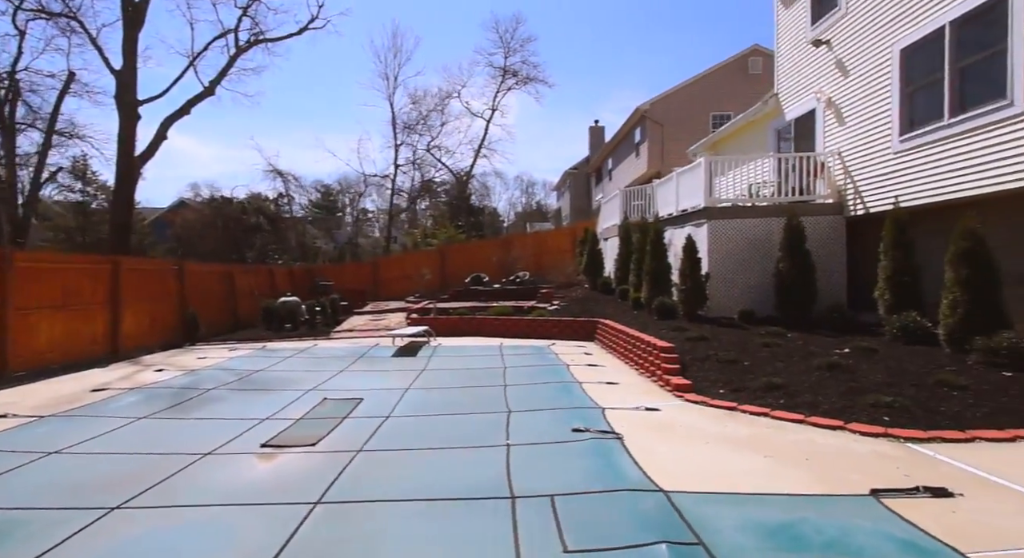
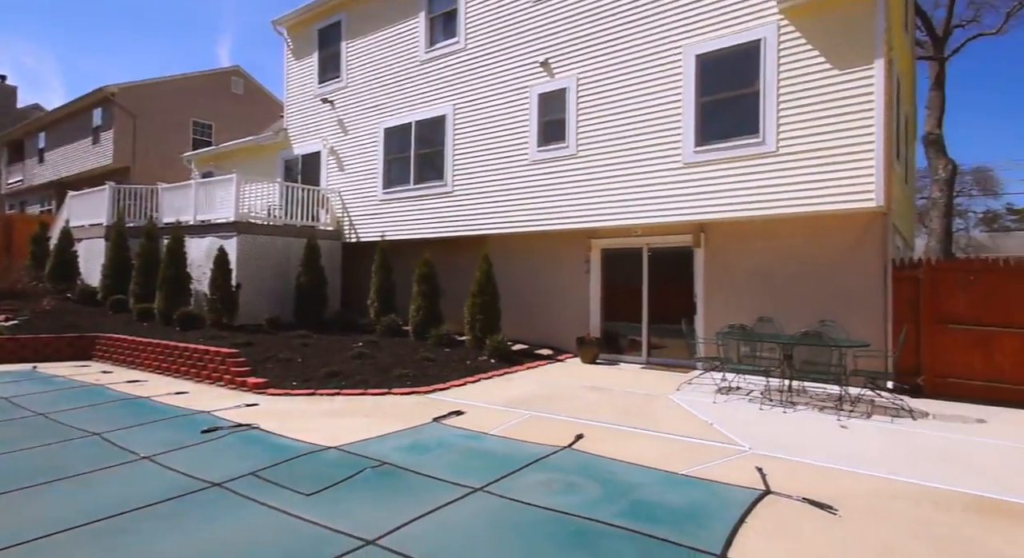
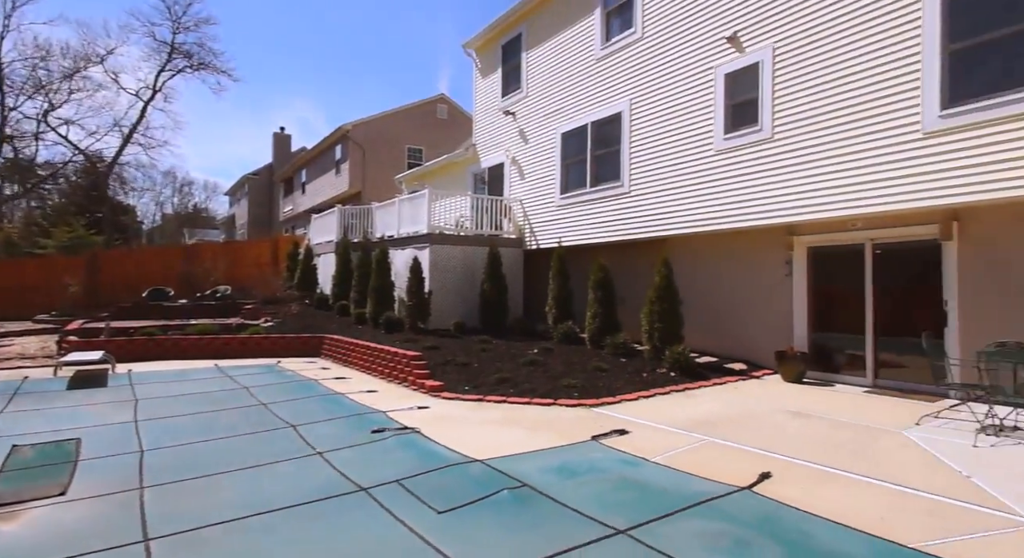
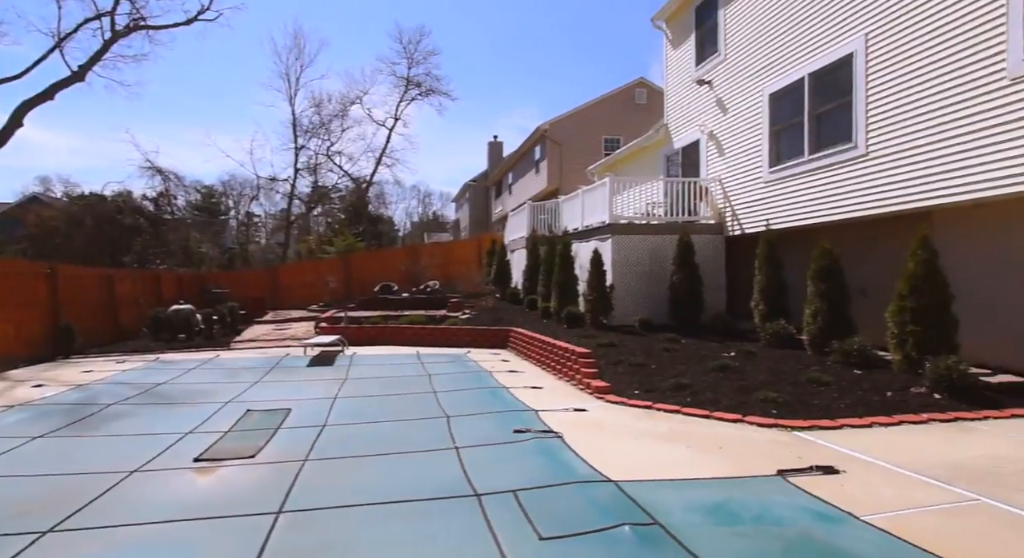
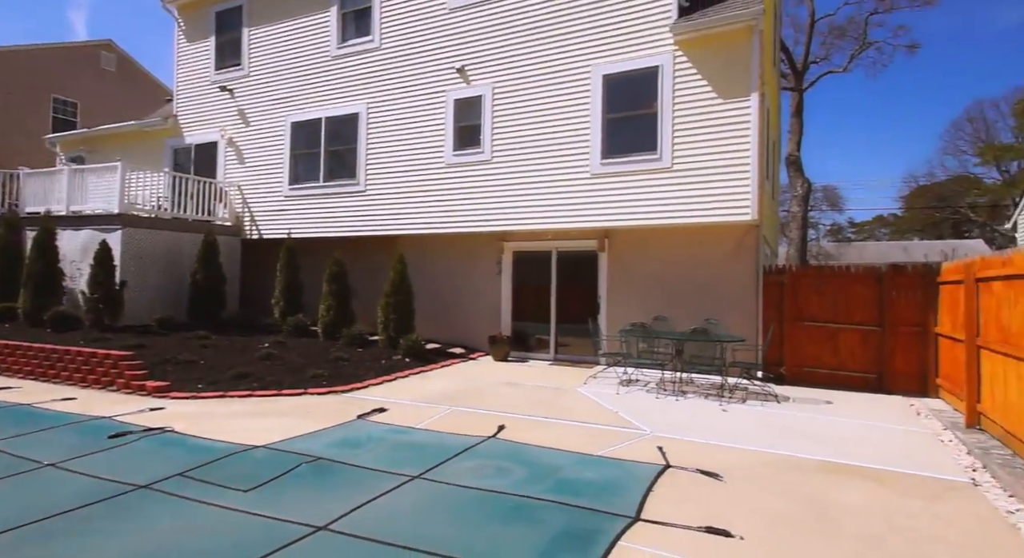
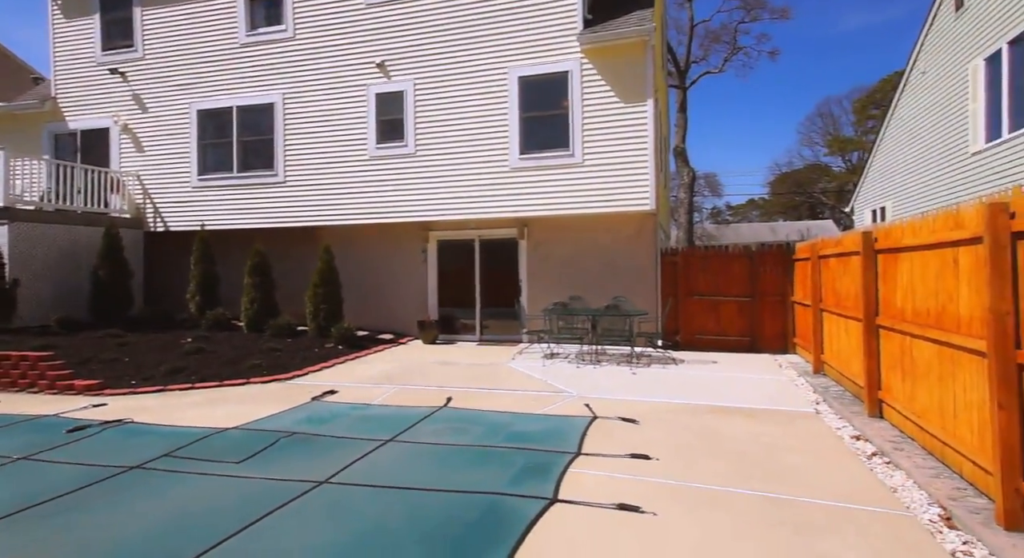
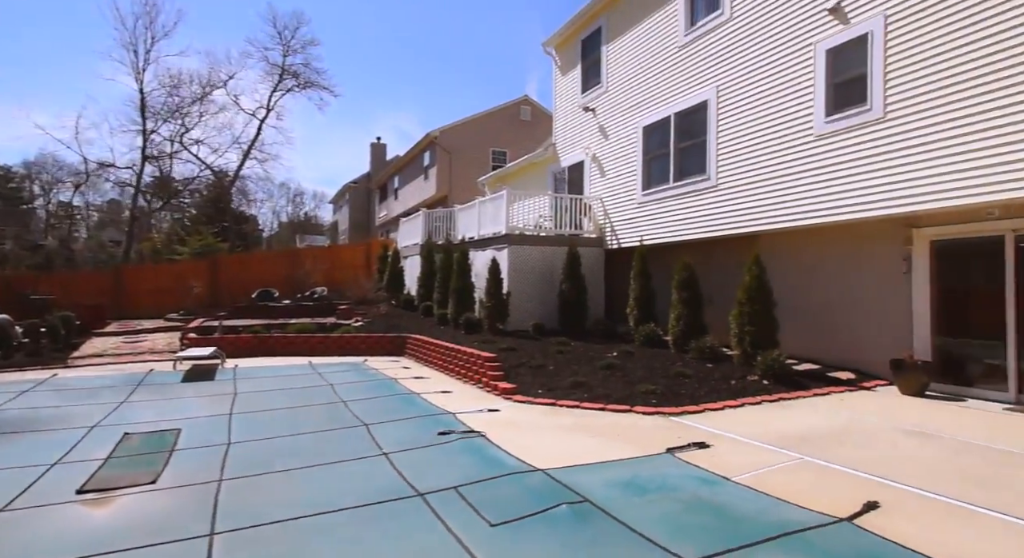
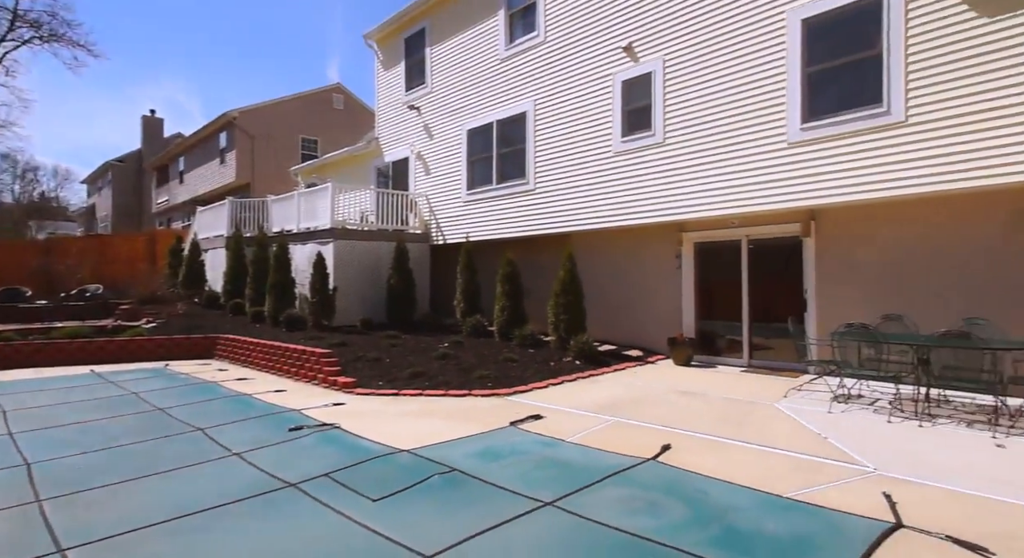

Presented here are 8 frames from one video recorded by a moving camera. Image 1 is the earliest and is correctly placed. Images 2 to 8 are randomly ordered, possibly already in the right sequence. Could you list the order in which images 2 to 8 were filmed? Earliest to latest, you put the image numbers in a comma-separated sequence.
4, 7, 3, 8, 2, 5, 6
